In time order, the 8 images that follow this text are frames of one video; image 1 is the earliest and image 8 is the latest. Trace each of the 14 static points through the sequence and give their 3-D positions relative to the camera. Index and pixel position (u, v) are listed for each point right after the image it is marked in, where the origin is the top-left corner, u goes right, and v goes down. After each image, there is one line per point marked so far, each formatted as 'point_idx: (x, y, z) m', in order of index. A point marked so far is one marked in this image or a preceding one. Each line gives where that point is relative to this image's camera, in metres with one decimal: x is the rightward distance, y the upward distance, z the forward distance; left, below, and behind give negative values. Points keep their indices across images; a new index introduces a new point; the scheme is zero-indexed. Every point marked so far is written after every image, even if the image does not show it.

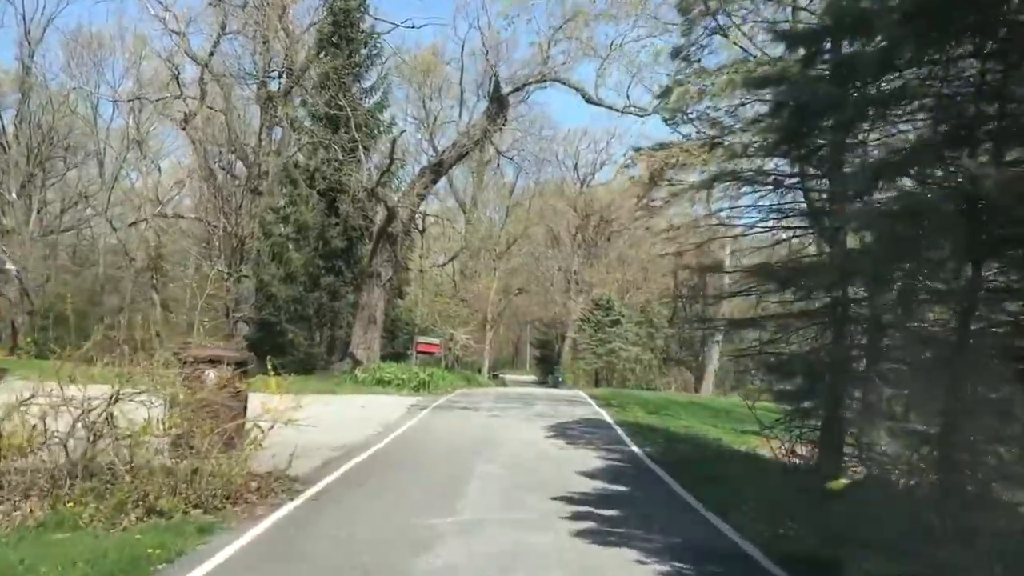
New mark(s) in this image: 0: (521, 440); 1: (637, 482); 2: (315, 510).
0: (+0.2, -3.1, +17.9) m
1: (+2.0, -3.1, +13.9) m
2: (-2.5, -2.8, +10.9) m
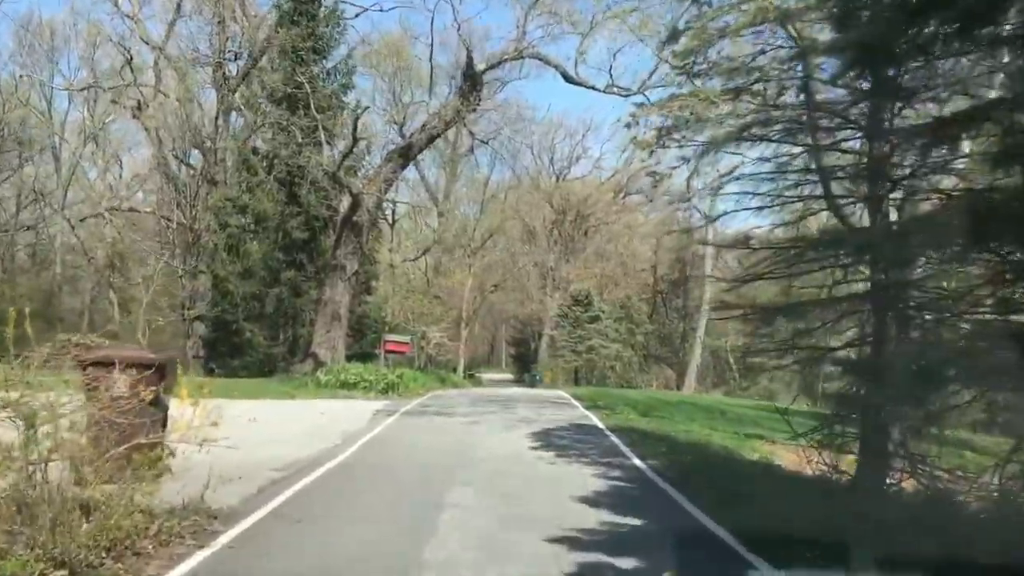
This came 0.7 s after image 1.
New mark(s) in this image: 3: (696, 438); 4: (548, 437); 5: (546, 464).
0: (-0.2, -2.9, +15.3) m
1: (+1.7, -2.8, +11.3) m
2: (-2.6, -2.6, +8.2) m
3: (+4.0, -3.2, +18.7) m
4: (+0.7, -3.0, +17.7) m
5: (+0.5, -2.8, +13.8) m
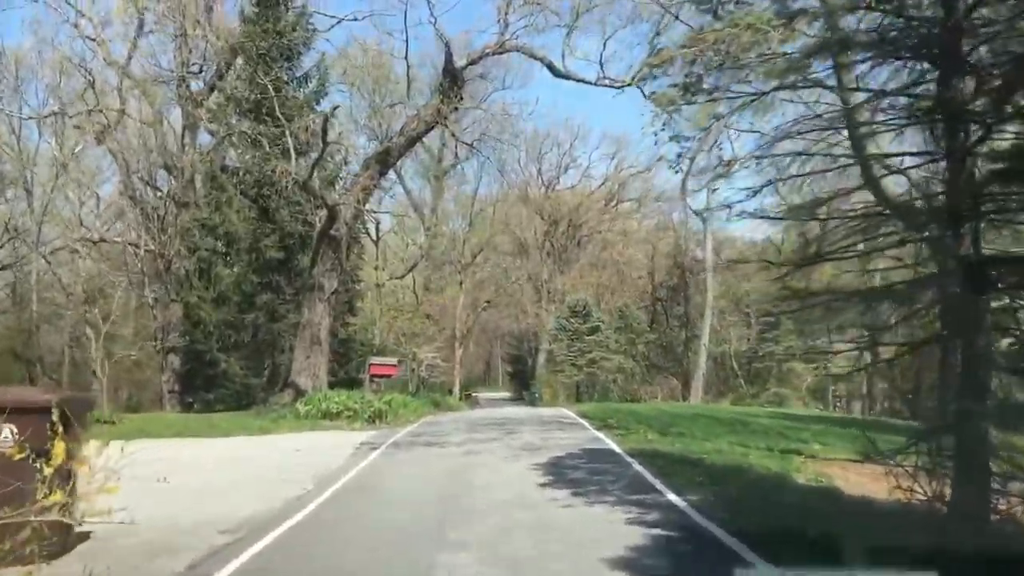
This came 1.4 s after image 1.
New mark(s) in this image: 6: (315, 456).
0: (-0.1, -2.9, +12.5) m
1: (+1.9, -2.7, +8.6) m
2: (-2.5, -2.6, +5.5) m
3: (+4.0, -3.2, +15.9) m
4: (+0.8, -3.1, +14.9) m
5: (+0.6, -2.8, +11.1) m
6: (-4.3, -3.7, +19.4) m
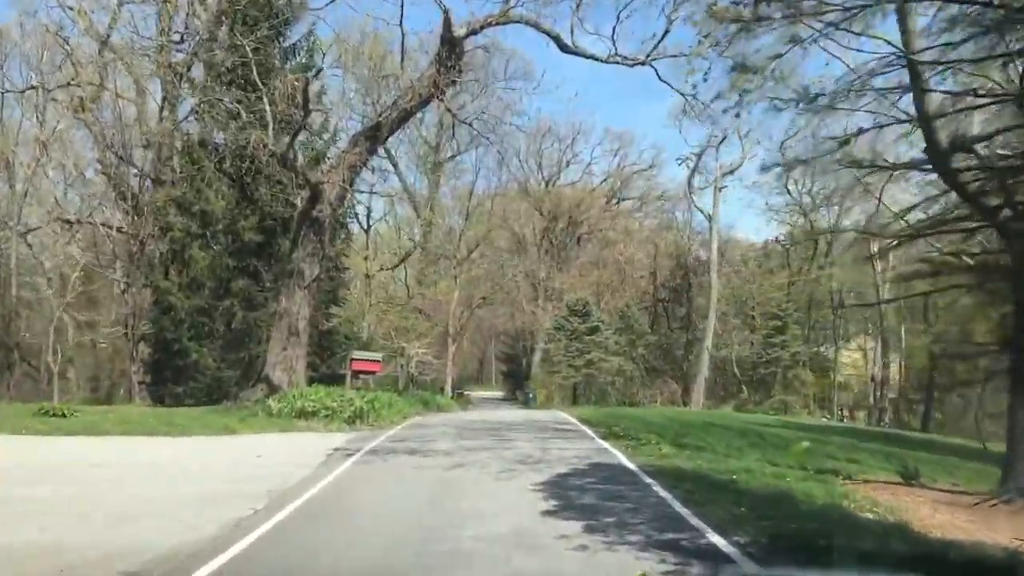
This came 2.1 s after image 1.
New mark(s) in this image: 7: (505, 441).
0: (-0.1, -2.7, +9.9) m
1: (+1.8, -2.5, +6.0) m
2: (-2.5, -2.3, +2.9) m
3: (+4.0, -3.0, +13.4) m
4: (+0.7, -2.8, +12.3) m
5: (+0.6, -2.5, +8.5) m
6: (-4.4, -3.3, +16.7) m
7: (-0.2, -3.3, +18.7) m
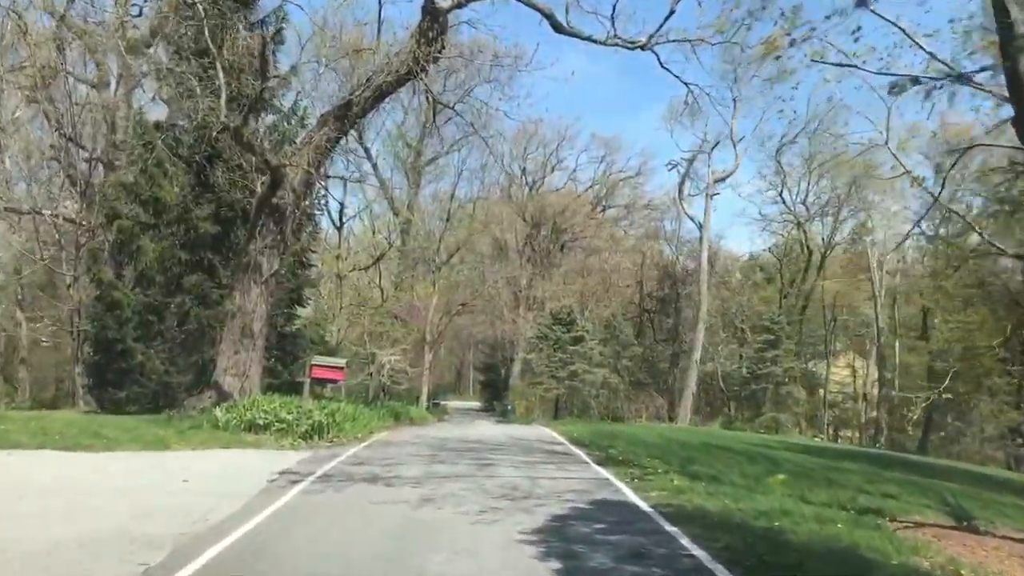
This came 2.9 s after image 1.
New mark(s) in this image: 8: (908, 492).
0: (-0.2, -2.5, +7.0) m
1: (+1.8, -2.4, +3.1) m
2: (-2.4, -2.0, -0.1) m
3: (+3.8, -3.0, +10.5) m
4: (+0.6, -2.7, +9.4) m
5: (+0.5, -2.4, +5.6) m
6: (-4.7, -3.1, +13.7) m
7: (-0.5, -3.2, +15.8) m
8: (+8.4, -4.3, +18.8) m
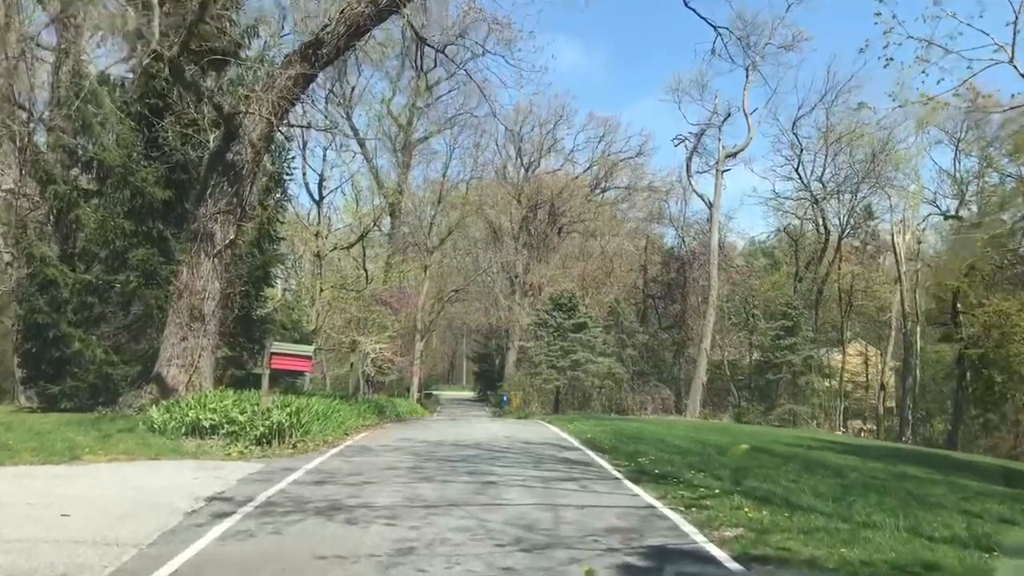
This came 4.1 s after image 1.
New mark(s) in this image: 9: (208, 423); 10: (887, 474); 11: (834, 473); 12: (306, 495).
0: (0.0, -2.1, +3.0) m
1: (+2.1, -2.0, -0.8) m
2: (-2.2, -1.7, -4.1) m
3: (+3.9, -2.5, +6.6) m
4: (+0.7, -2.3, +5.4) m
5: (+0.7, -2.0, +1.6) m
6: (-4.6, -2.6, +9.7) m
7: (-0.4, -2.7, +11.8) m
8: (+8.5, -3.8, +14.9) m
9: (-6.0, -2.7, +17.3) m
10: (+8.3, -4.1, +19.5) m
11: (+6.6, -3.8, +18.2) m
12: (-2.7, -2.7, +11.7) m
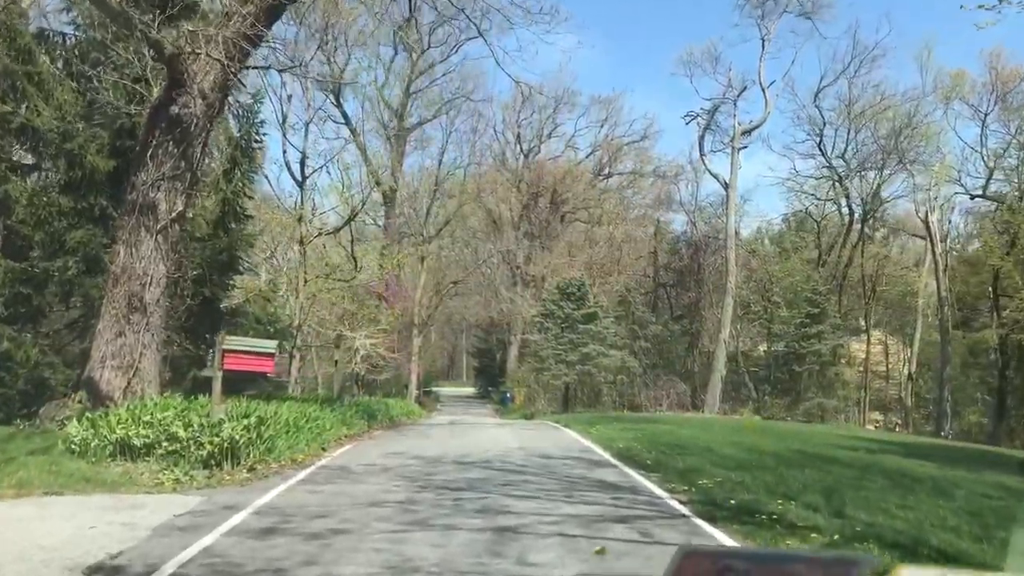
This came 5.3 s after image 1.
0: (+0.3, -1.8, -0.8) m
1: (+2.4, -1.7, -4.6) m
2: (-1.9, -1.4, -7.9) m
3: (+4.2, -2.1, +2.8) m
4: (+1.0, -1.9, +1.7) m
5: (+1.0, -1.7, -2.2) m
6: (-4.3, -2.4, +5.9) m
7: (-0.1, -2.3, +8.0) m
8: (+8.8, -3.2, +11.1) m
9: (-5.8, -2.4, +13.5) m
10: (+8.5, -3.5, +15.8) m
11: (+6.9, -3.3, +14.5) m
12: (-2.4, -2.4, +8.0) m
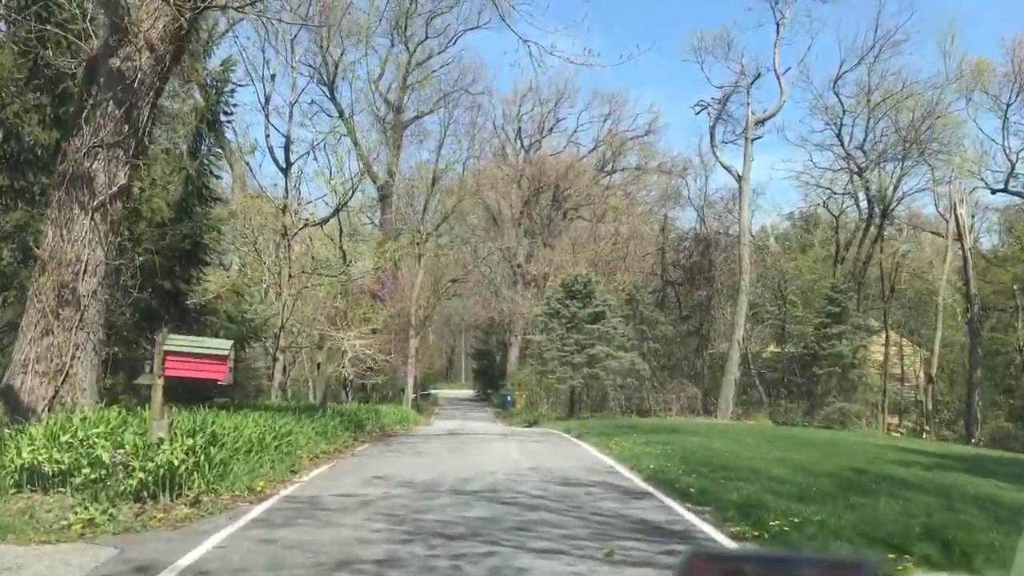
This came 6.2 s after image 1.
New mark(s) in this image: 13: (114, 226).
0: (+0.4, -1.6, -3.6) m
1: (+2.5, -1.4, -7.4) m
2: (-1.7, -1.2, -10.7) m
3: (+4.4, -1.9, 0.0) m
4: (+1.2, -1.7, -1.2) m
5: (+1.2, -1.4, -5.0) m
6: (-4.1, -2.2, +3.1) m
7: (+0.1, -2.1, +5.2) m
8: (+9.0, -3.1, +8.3) m
9: (-5.6, -2.2, +10.7) m
10: (+8.7, -3.4, +12.9) m
11: (+7.0, -3.1, +11.7) m
12: (-2.3, -2.2, +5.2) m
13: (-6.5, +1.0, +14.5) m
